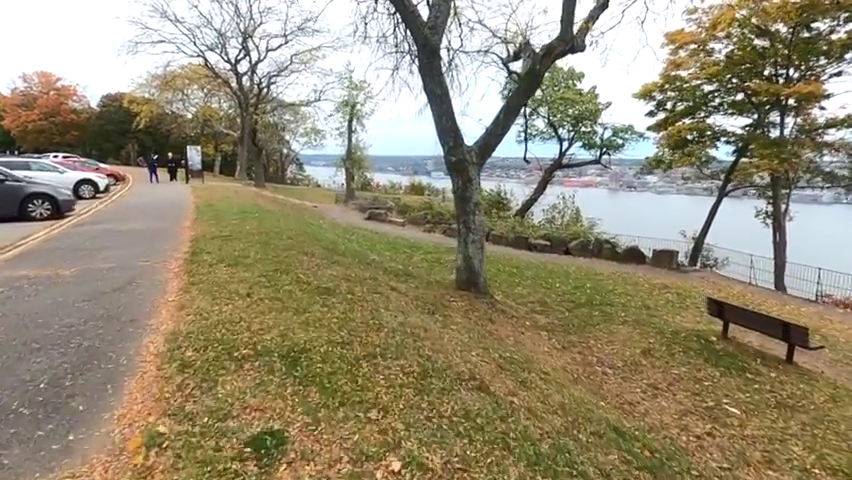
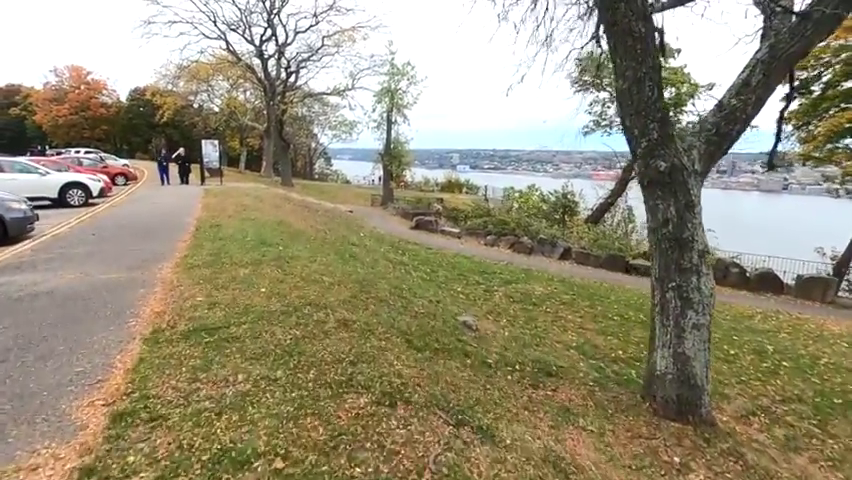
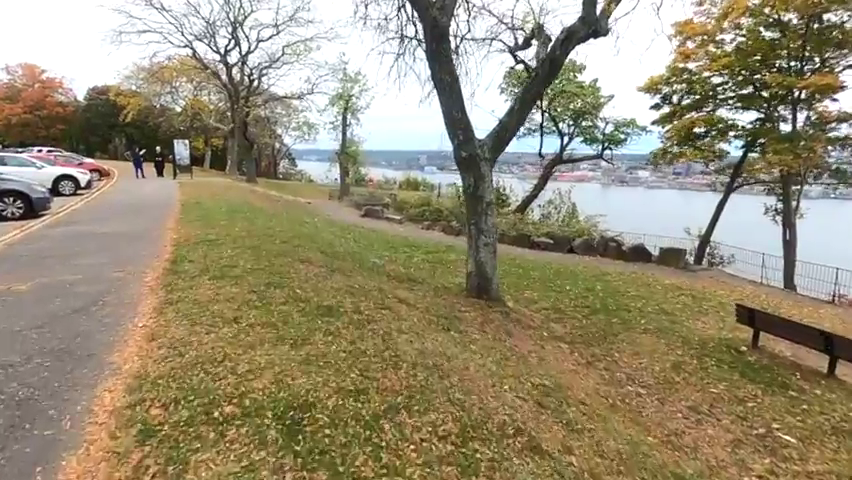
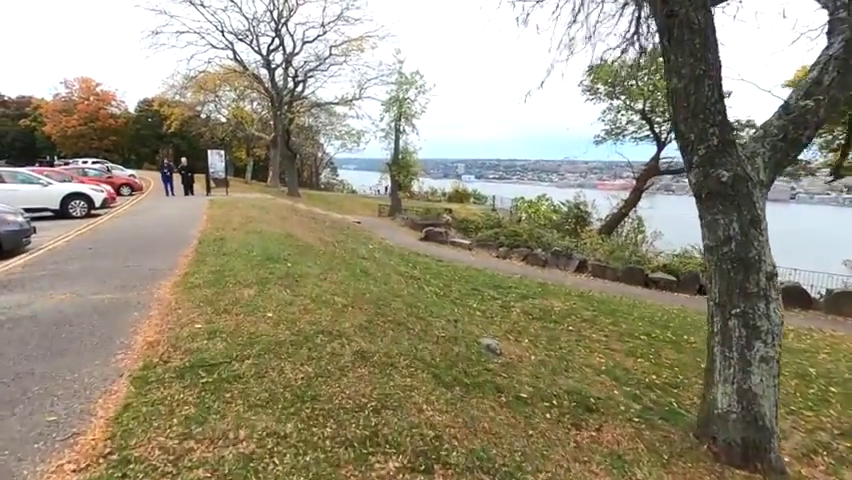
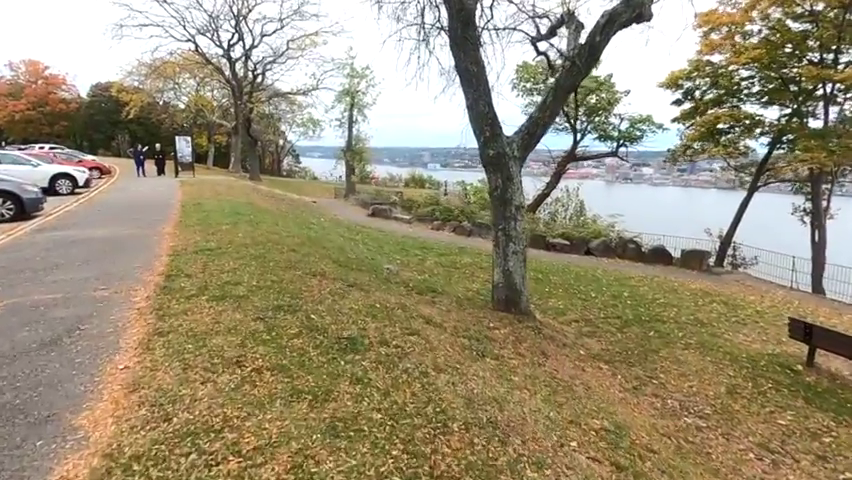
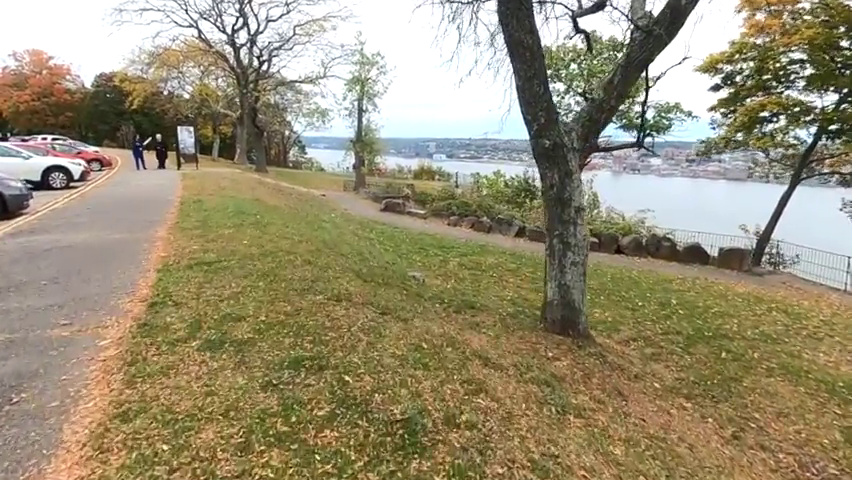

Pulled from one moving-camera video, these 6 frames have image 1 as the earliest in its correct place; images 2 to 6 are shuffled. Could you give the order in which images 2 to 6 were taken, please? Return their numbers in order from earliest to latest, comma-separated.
3, 5, 6, 2, 4
